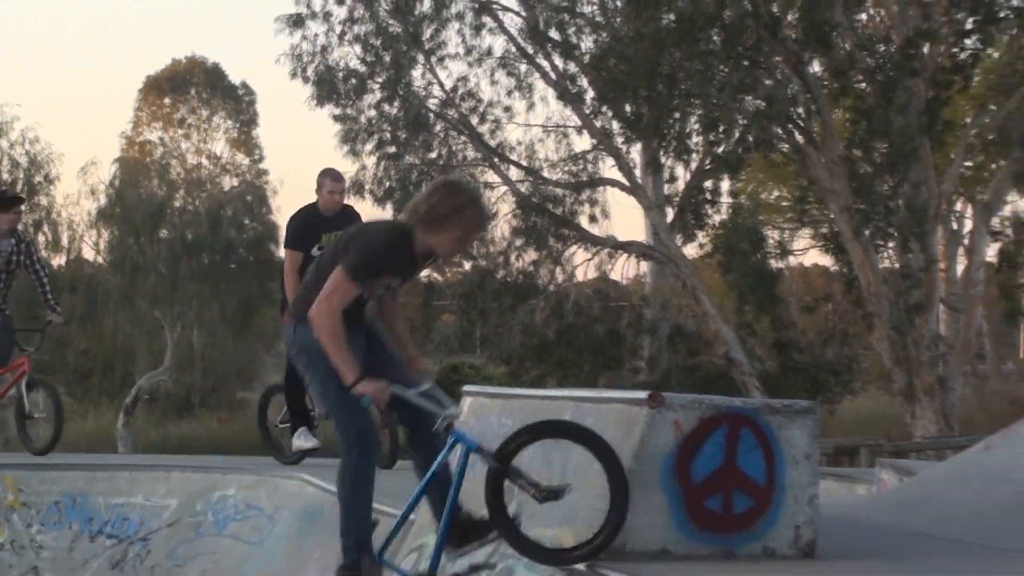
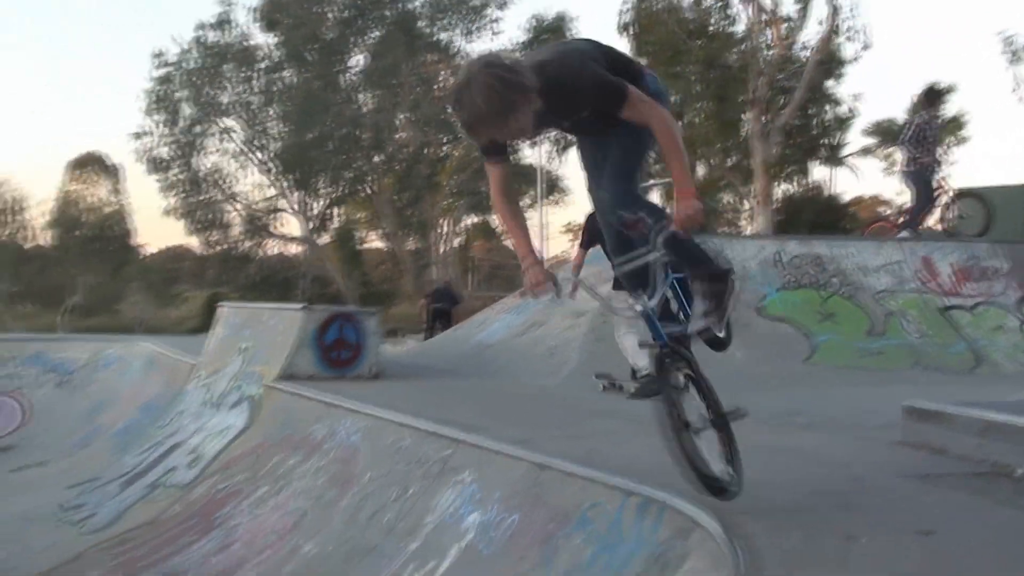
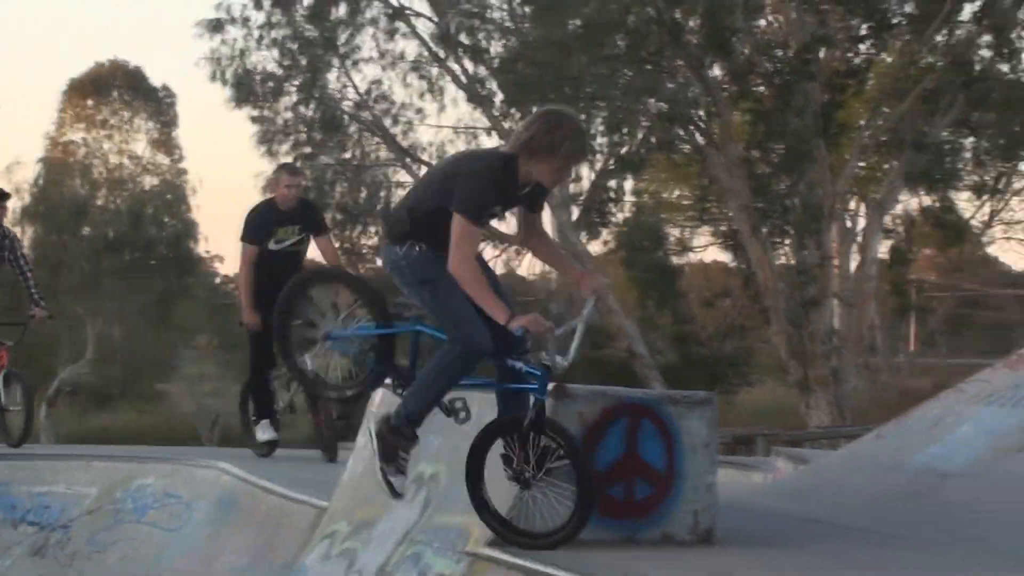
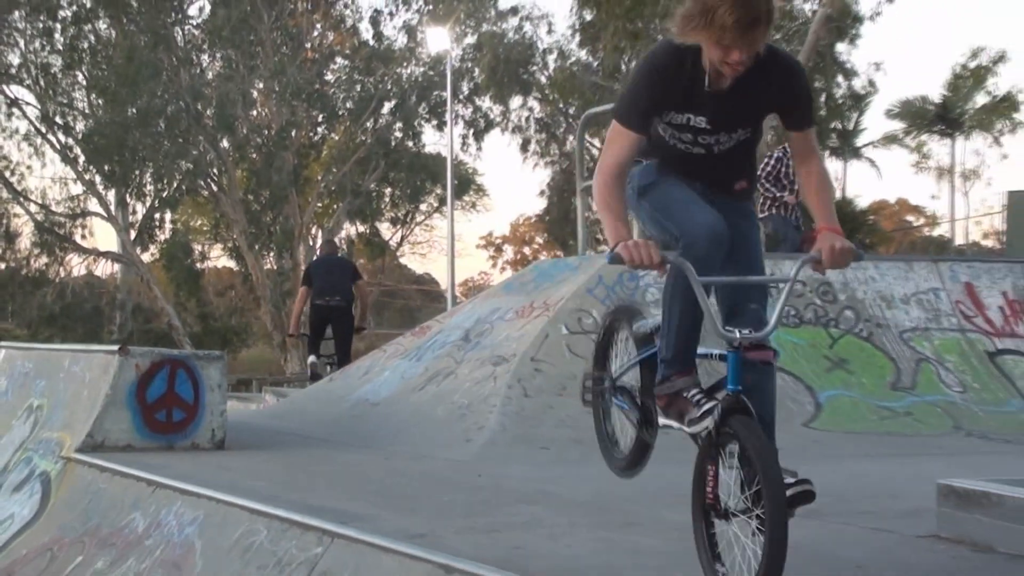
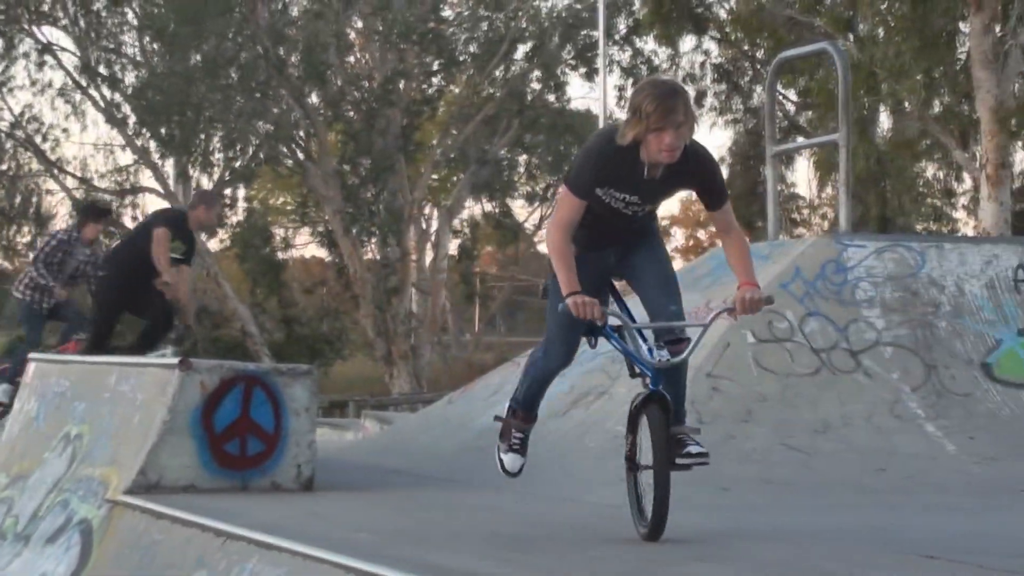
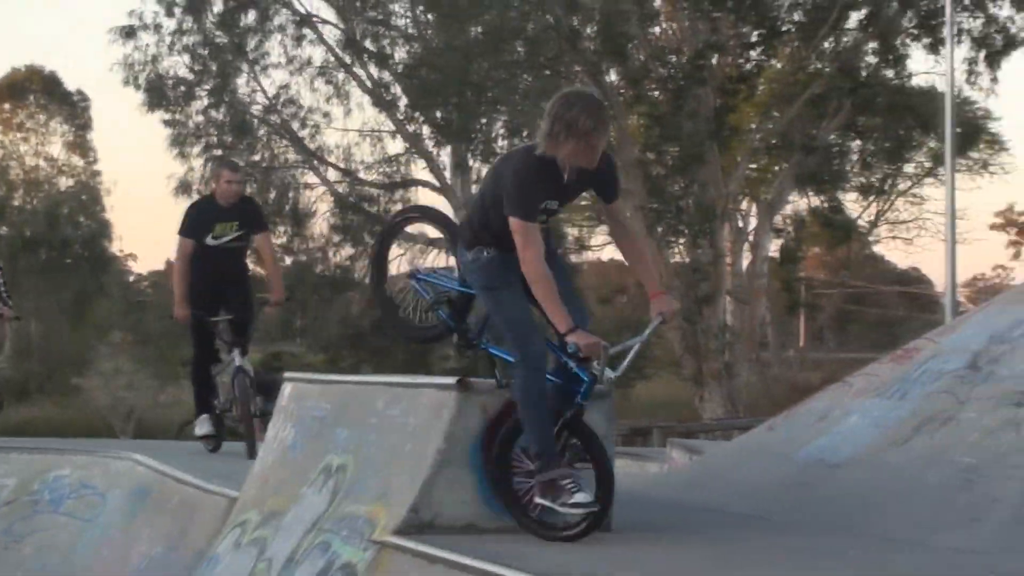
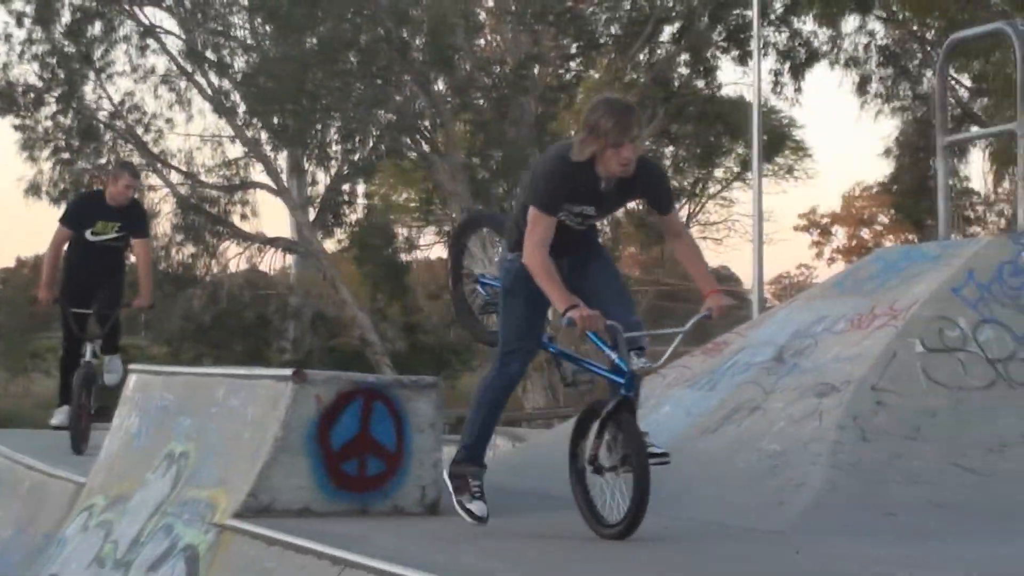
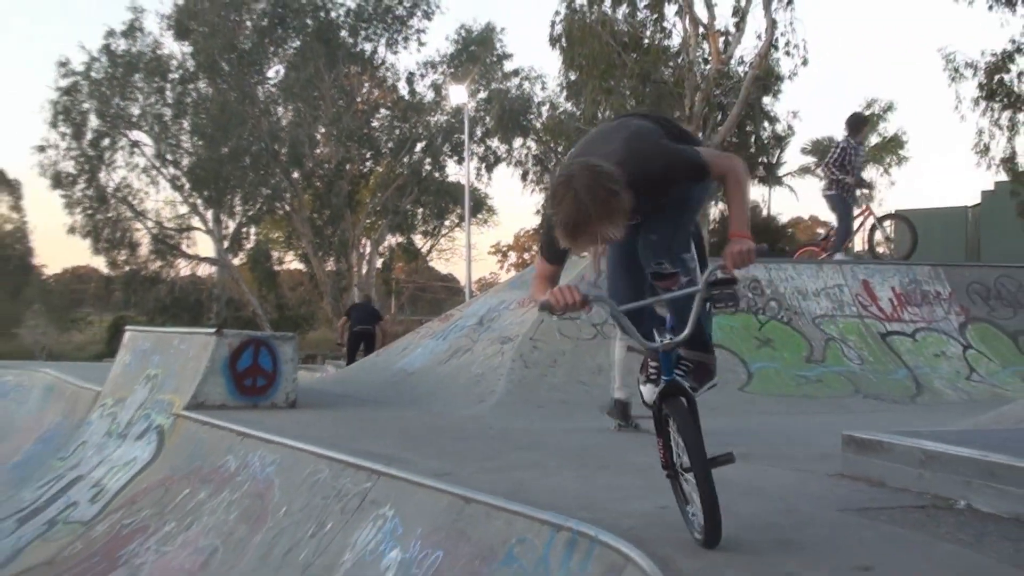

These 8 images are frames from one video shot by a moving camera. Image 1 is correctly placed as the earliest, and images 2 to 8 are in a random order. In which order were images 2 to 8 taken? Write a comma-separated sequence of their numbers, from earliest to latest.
3, 6, 7, 5, 4, 8, 2
